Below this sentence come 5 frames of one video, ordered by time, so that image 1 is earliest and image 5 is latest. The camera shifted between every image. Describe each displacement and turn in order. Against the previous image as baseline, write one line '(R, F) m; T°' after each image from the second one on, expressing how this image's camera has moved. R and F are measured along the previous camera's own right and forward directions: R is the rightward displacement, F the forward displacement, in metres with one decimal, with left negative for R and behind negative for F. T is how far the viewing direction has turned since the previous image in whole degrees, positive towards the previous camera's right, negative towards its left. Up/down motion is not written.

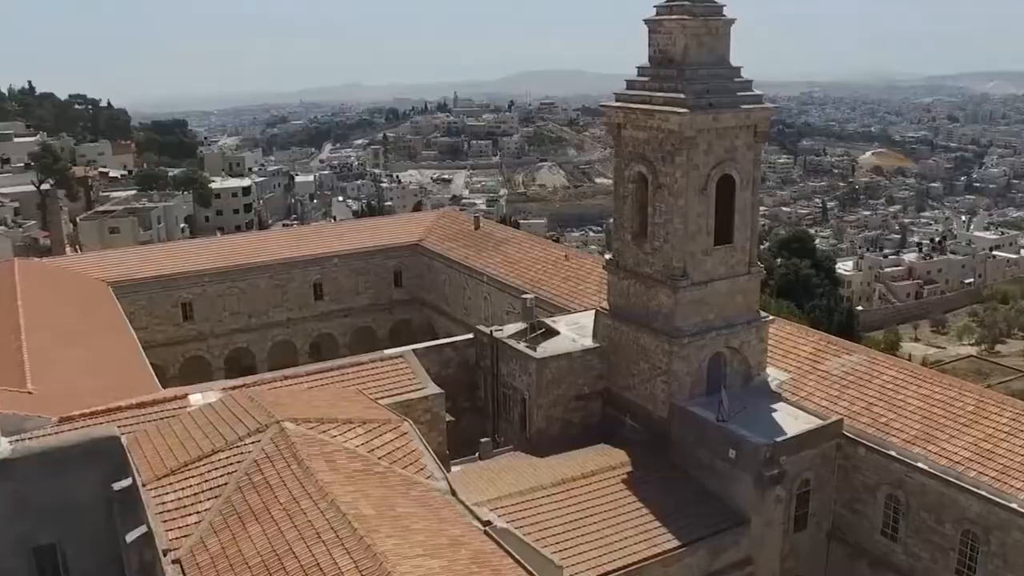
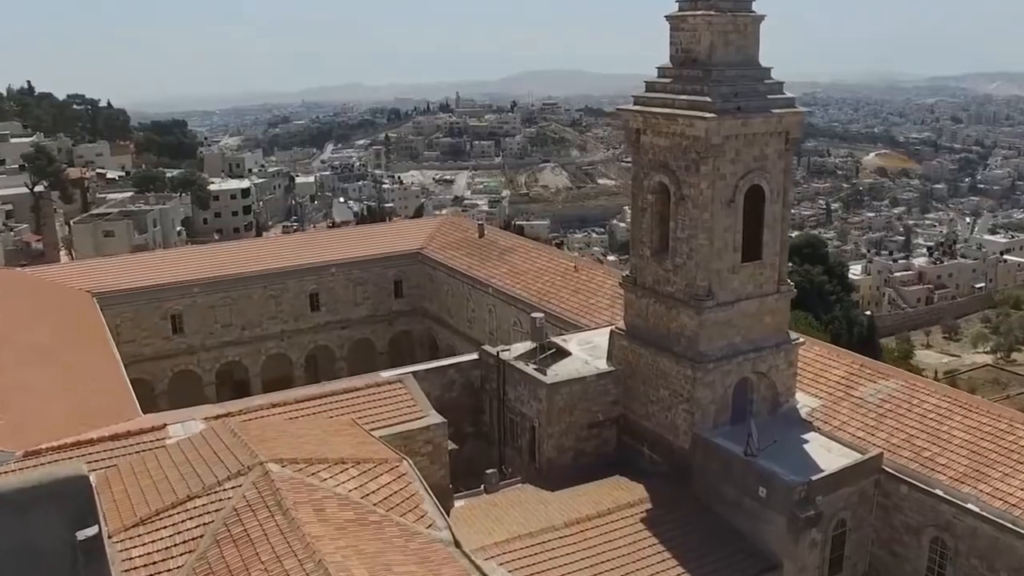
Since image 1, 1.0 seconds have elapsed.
(-0.2, +1.6) m; 0°
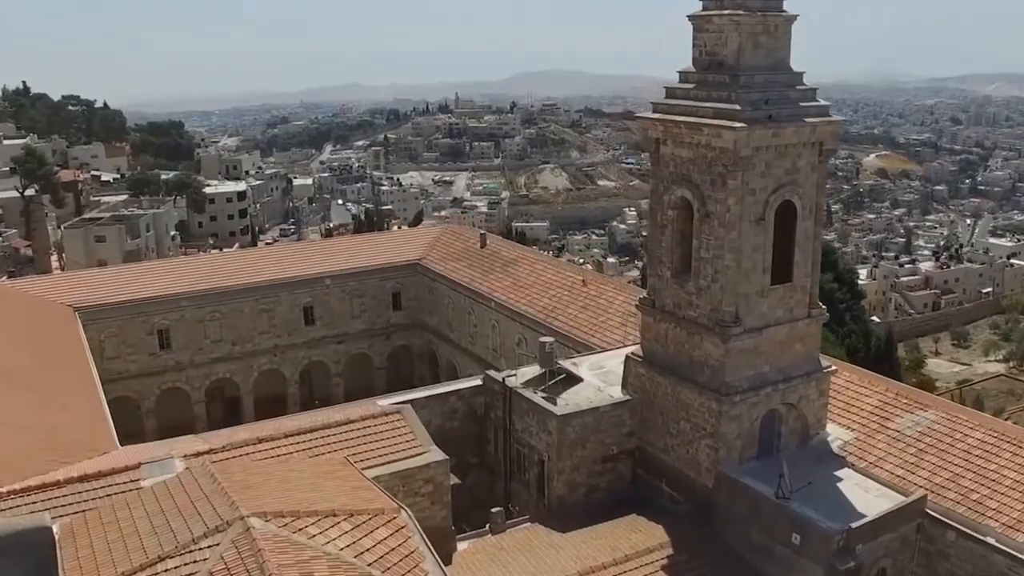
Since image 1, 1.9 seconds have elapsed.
(-0.2, +1.5) m; 0°
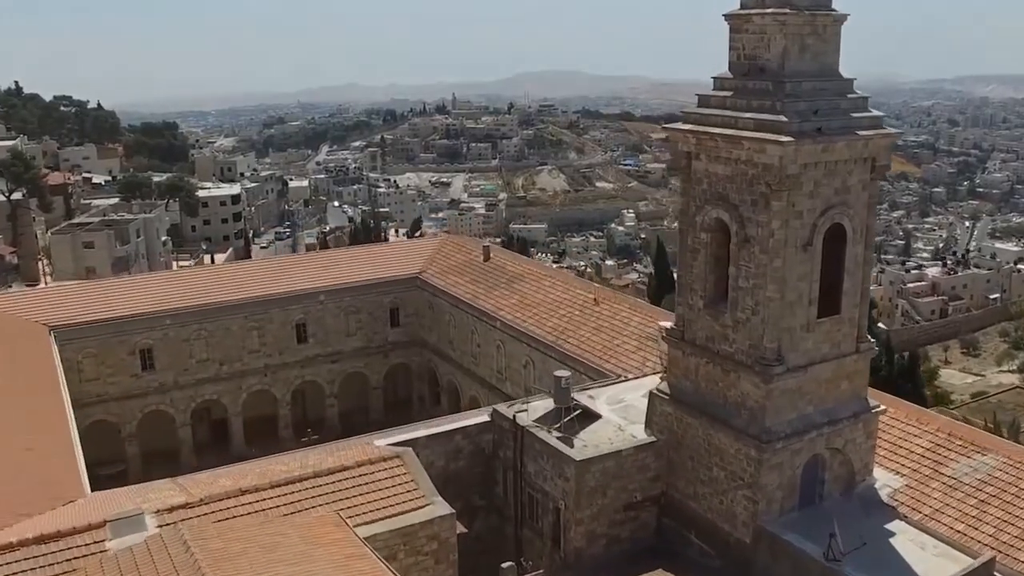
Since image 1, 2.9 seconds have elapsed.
(-0.3, +1.8) m; 0°
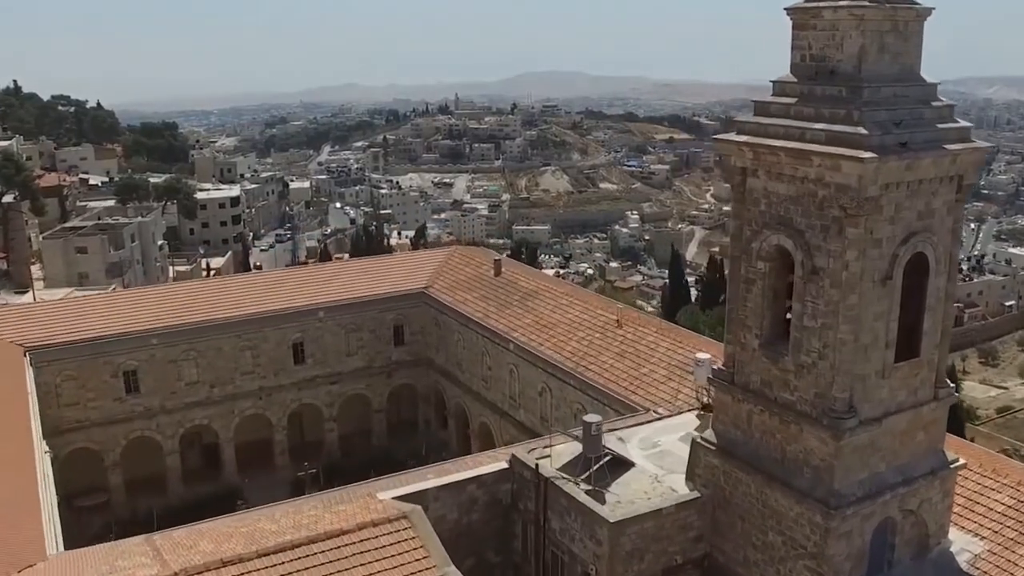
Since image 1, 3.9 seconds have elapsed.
(-0.4, +2.0) m; 0°
